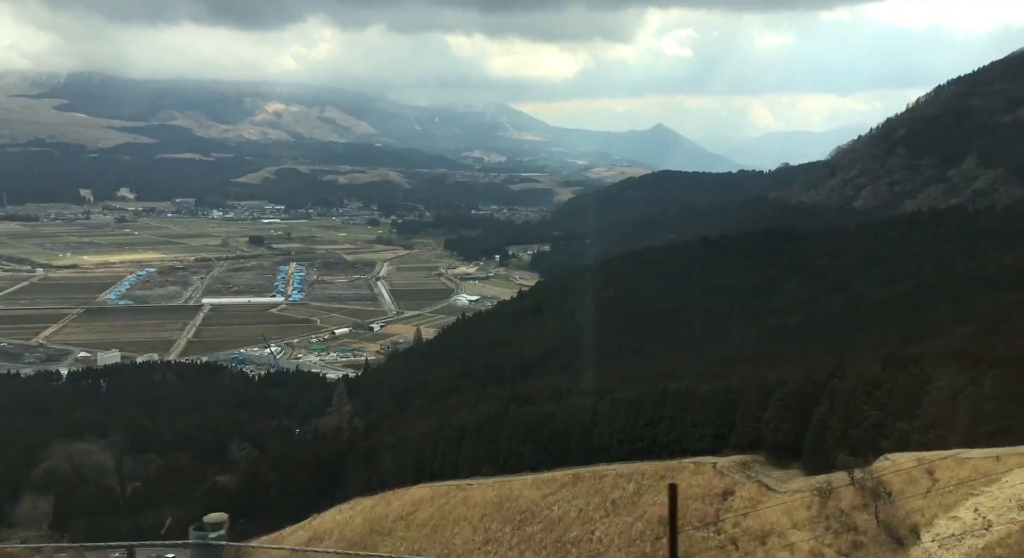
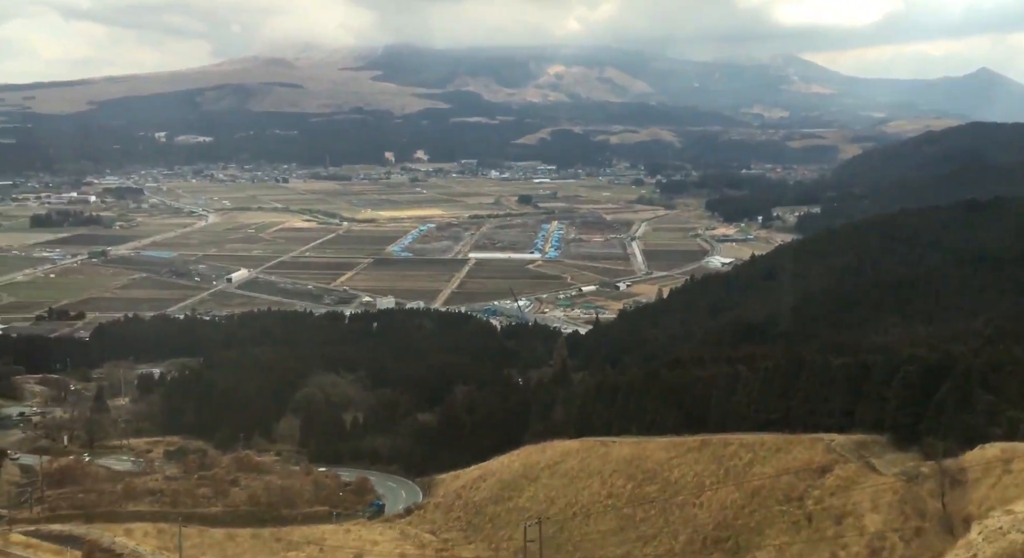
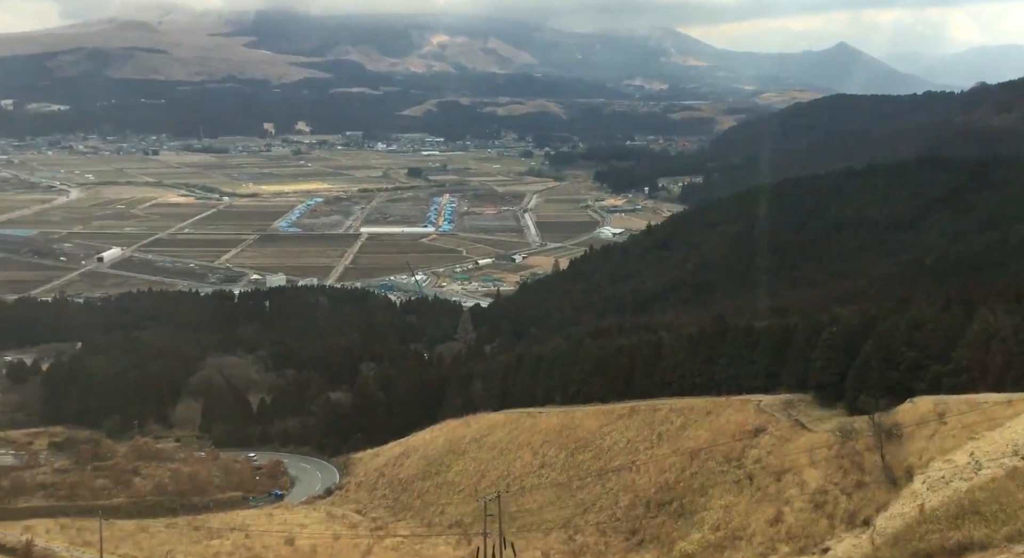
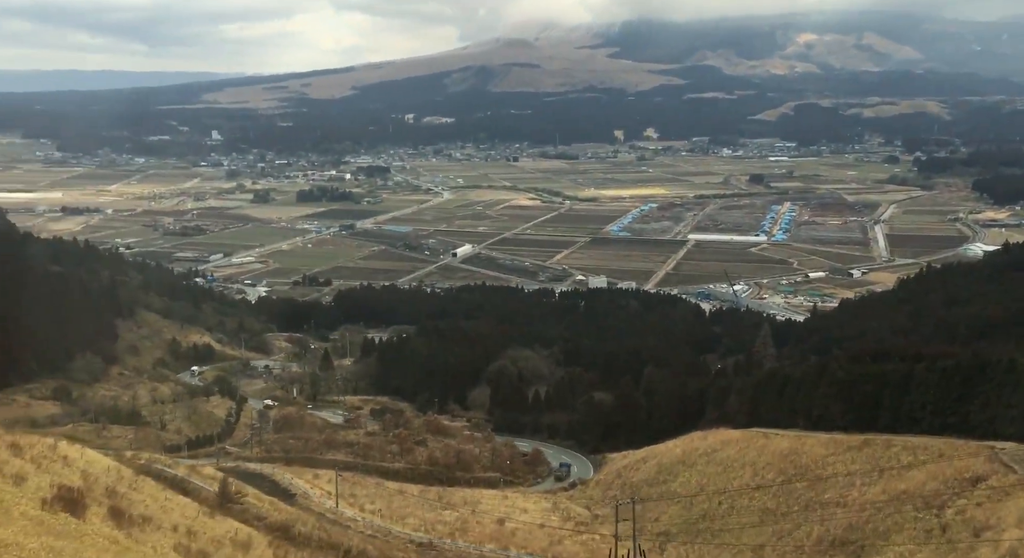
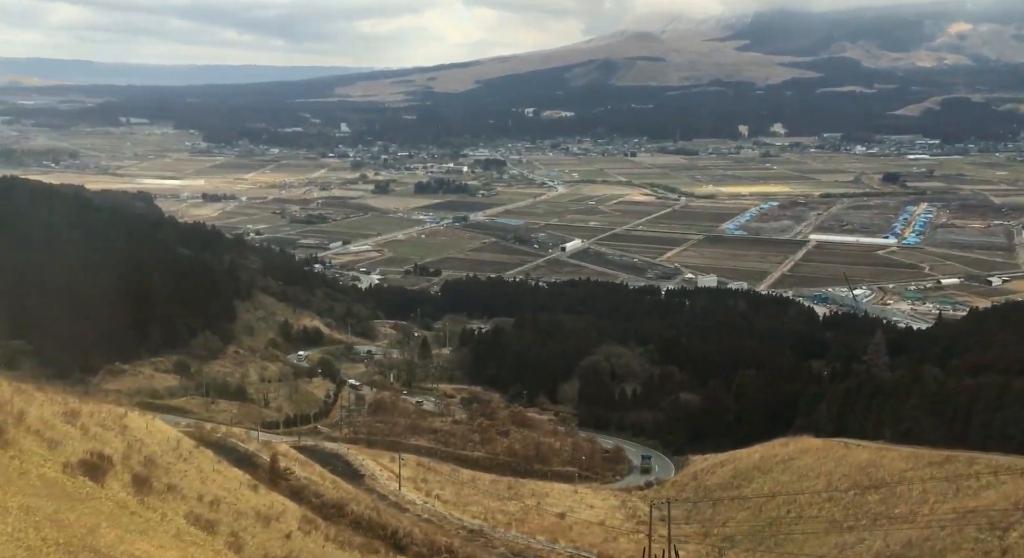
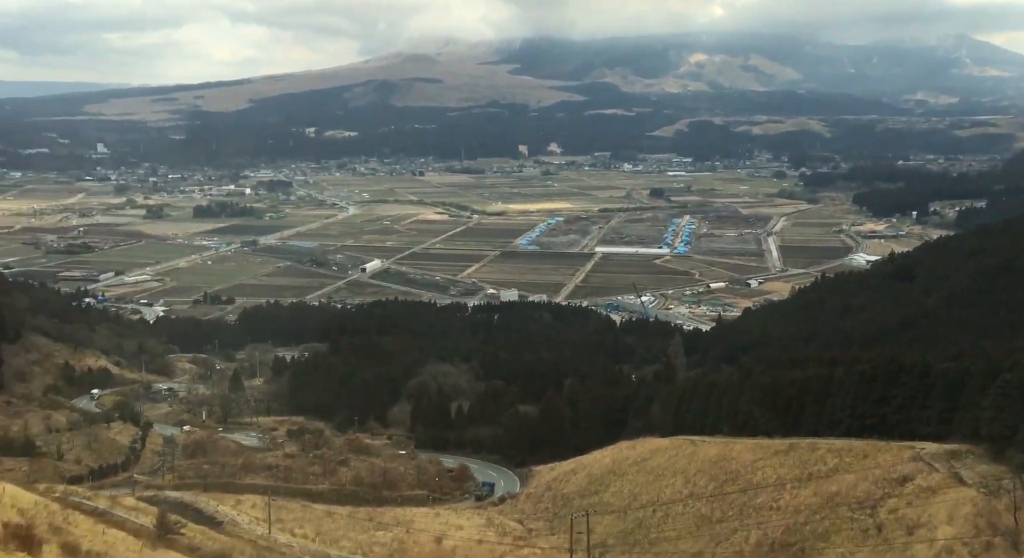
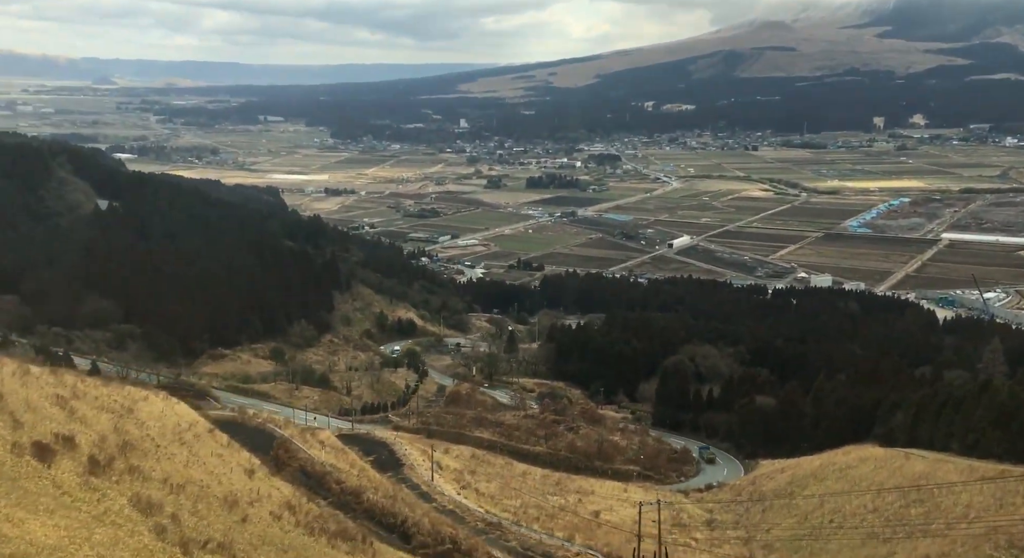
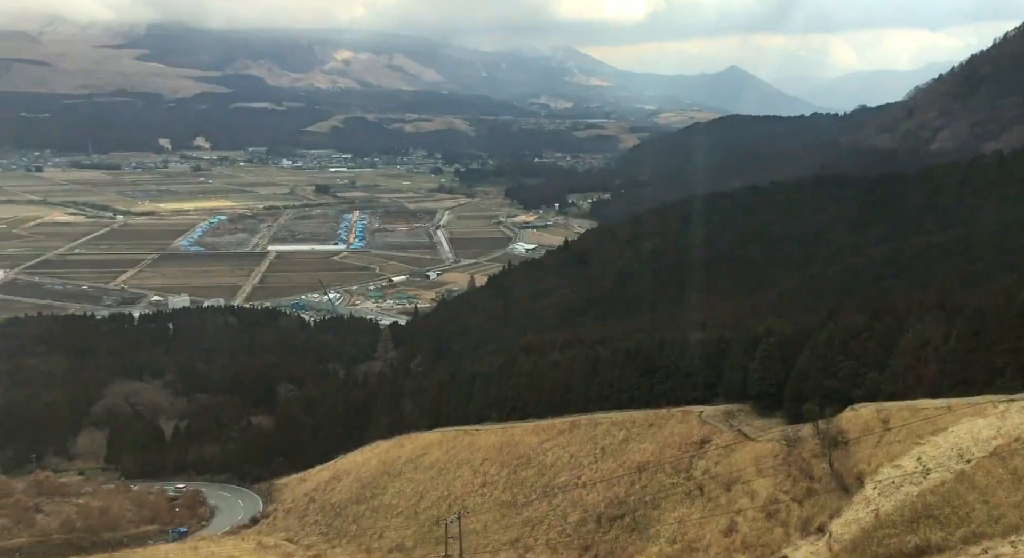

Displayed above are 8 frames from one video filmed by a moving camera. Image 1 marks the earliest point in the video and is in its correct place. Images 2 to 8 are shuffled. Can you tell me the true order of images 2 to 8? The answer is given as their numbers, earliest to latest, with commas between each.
8, 3, 2, 6, 4, 5, 7
